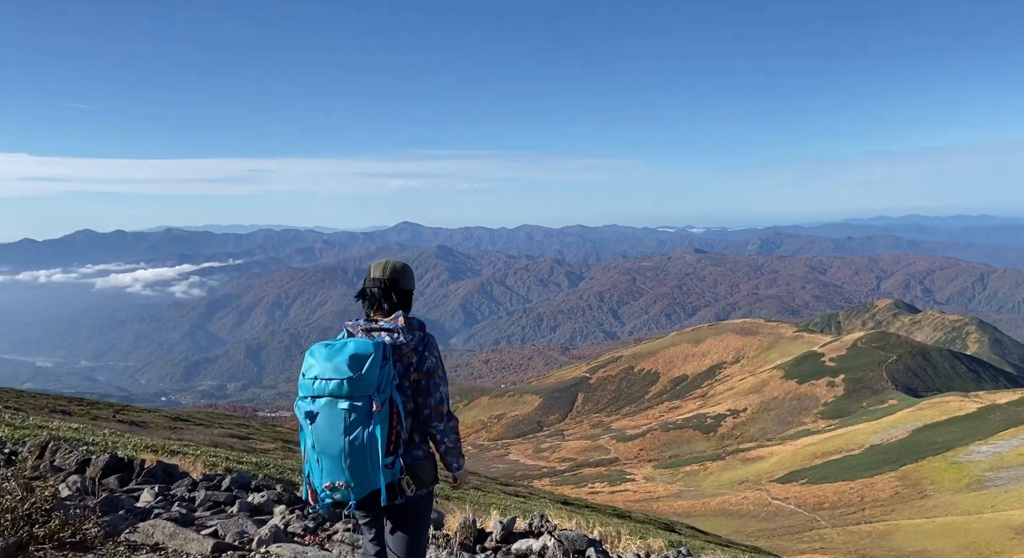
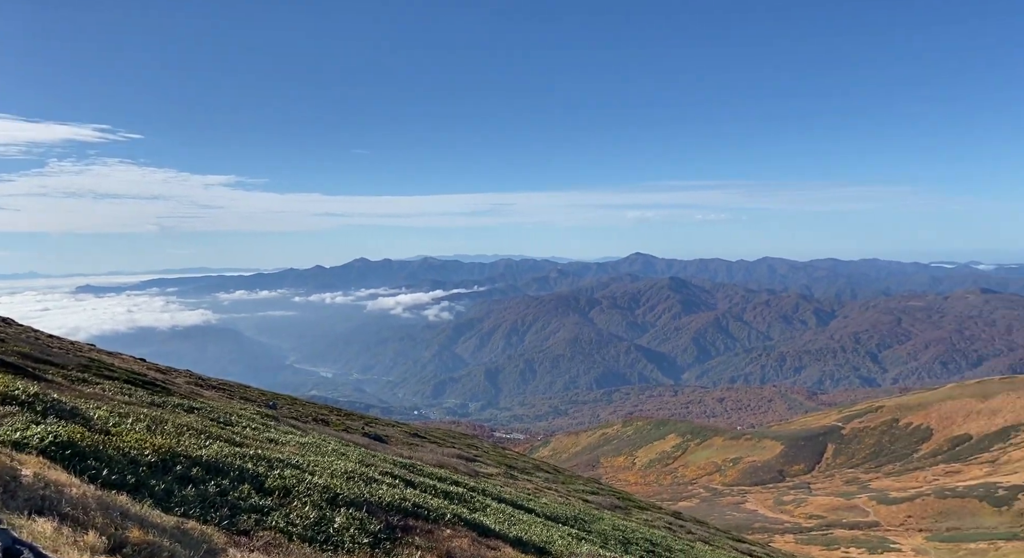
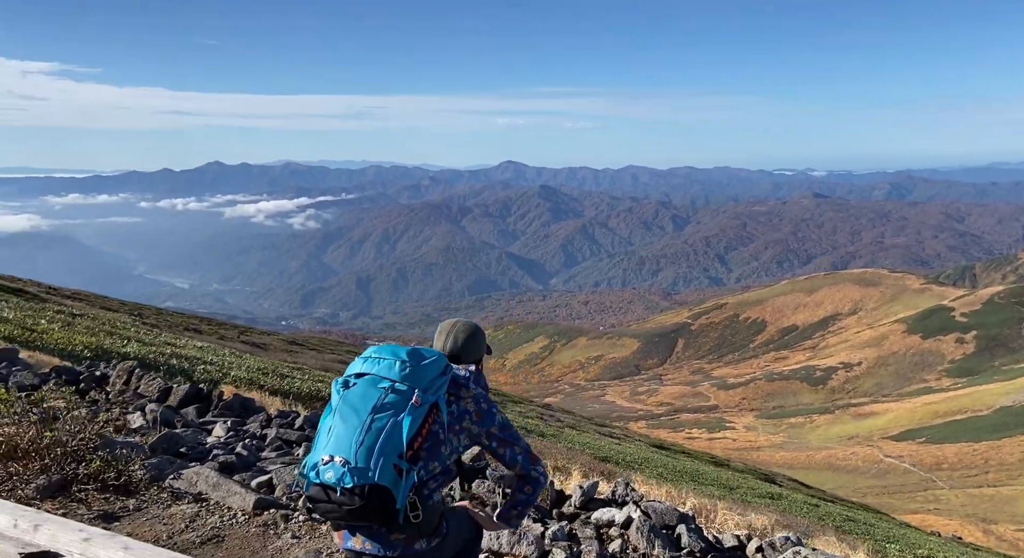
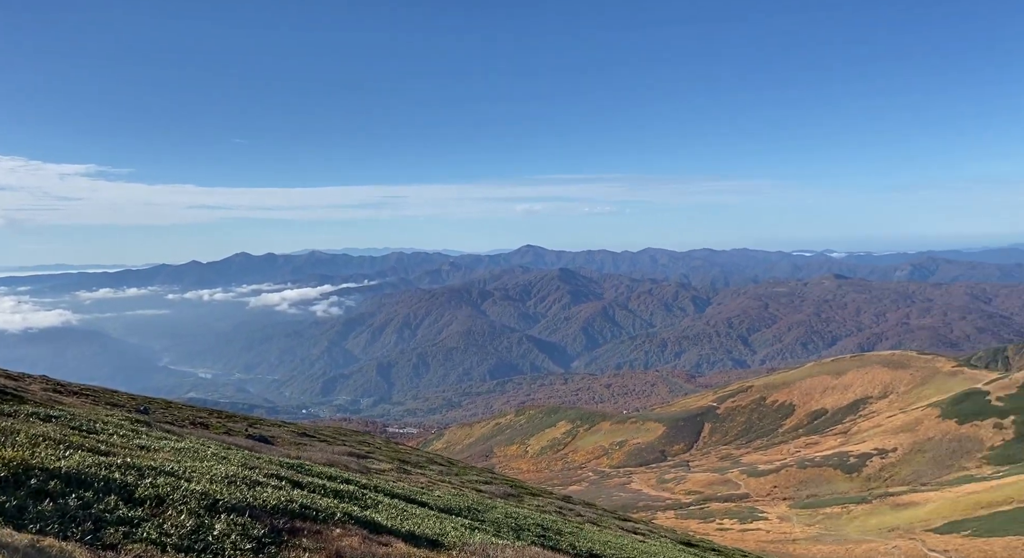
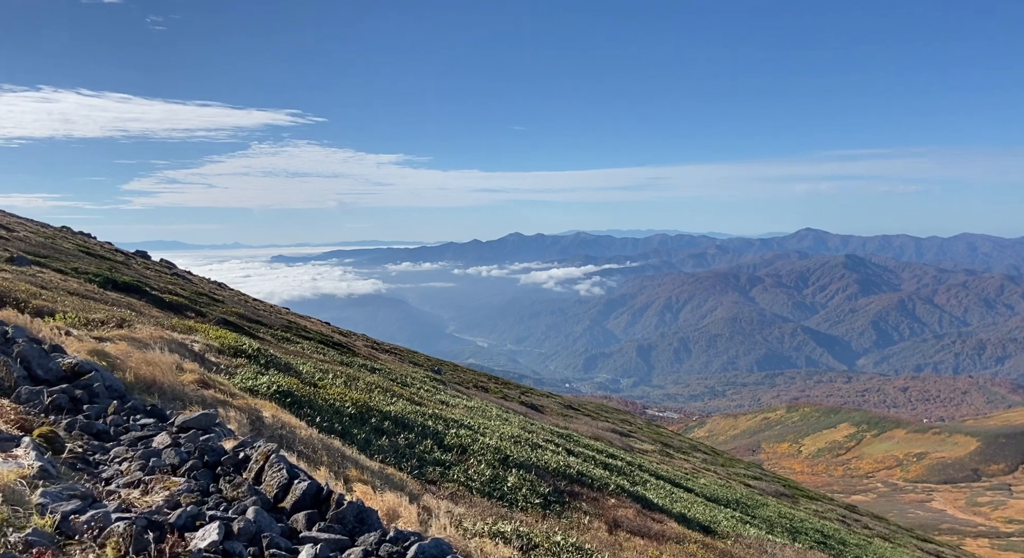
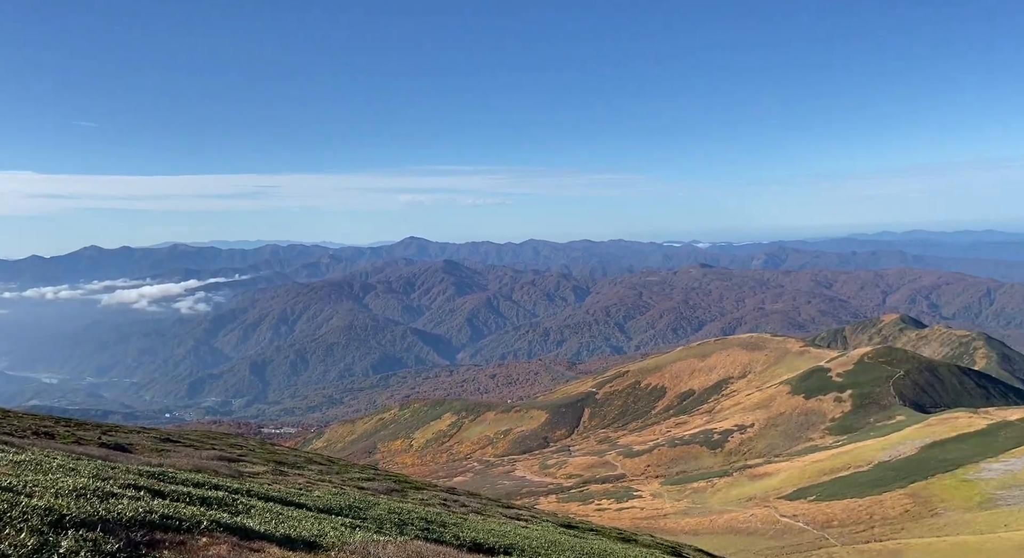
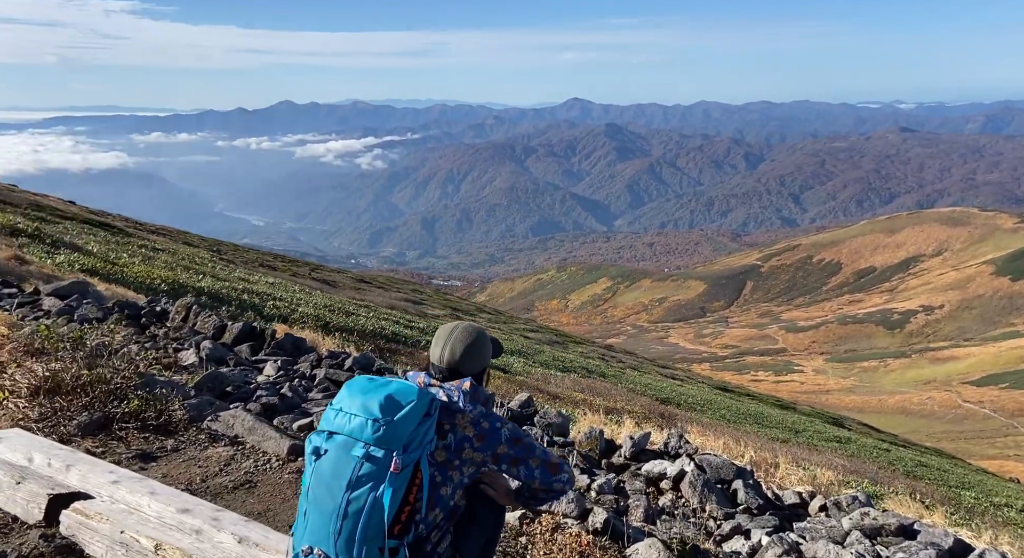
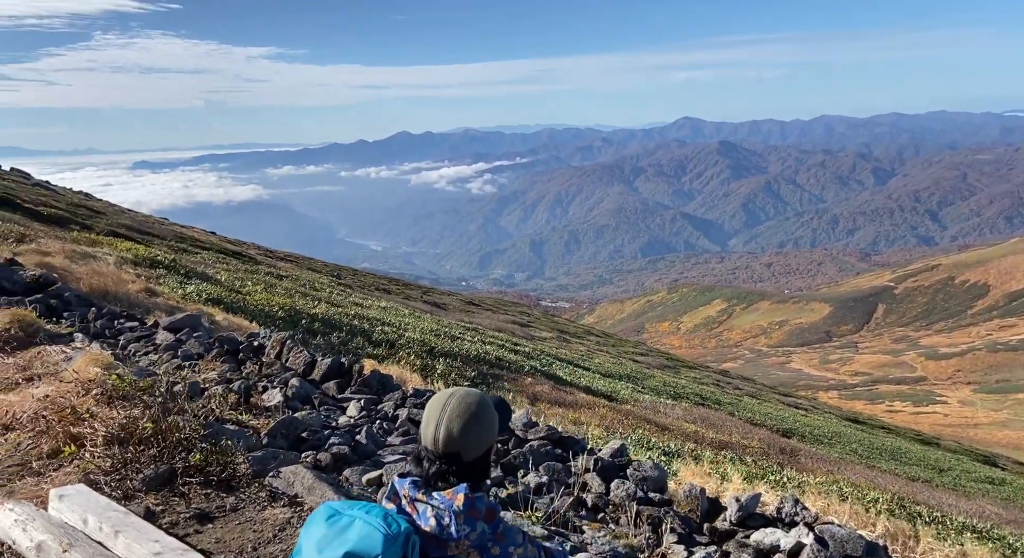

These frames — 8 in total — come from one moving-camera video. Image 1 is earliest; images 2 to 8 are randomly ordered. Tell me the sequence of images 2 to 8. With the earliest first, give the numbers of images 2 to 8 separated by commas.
3, 7, 8, 5, 2, 4, 6
